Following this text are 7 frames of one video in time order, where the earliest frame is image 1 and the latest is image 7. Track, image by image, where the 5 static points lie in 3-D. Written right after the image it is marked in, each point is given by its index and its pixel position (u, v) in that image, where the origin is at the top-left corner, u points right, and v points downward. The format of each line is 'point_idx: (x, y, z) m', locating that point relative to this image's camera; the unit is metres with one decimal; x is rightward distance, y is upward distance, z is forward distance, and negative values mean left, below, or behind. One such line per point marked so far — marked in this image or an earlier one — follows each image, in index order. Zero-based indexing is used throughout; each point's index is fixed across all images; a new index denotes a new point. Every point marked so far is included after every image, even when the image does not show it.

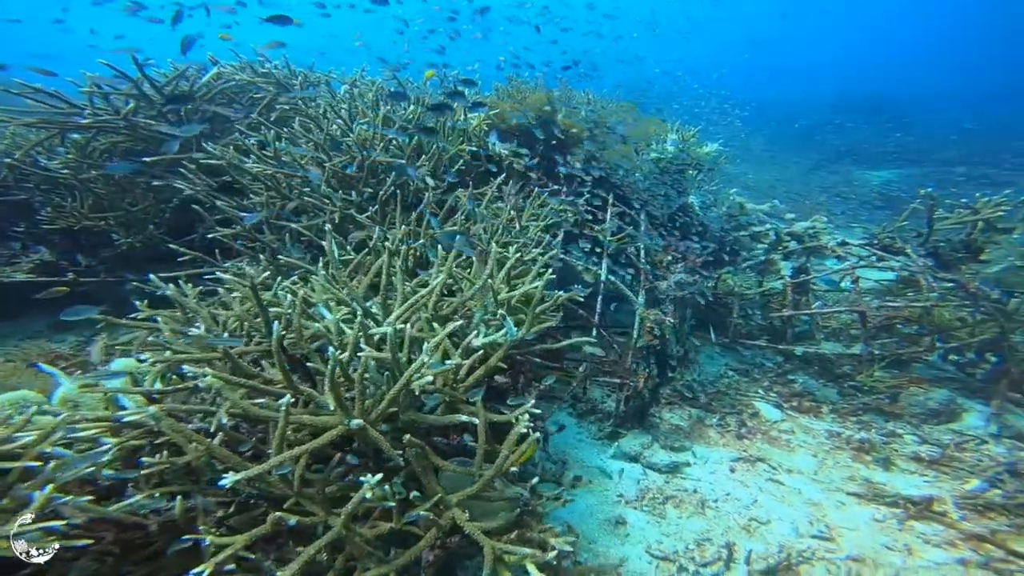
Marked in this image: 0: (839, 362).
0: (+3.1, -0.7, +4.5) m
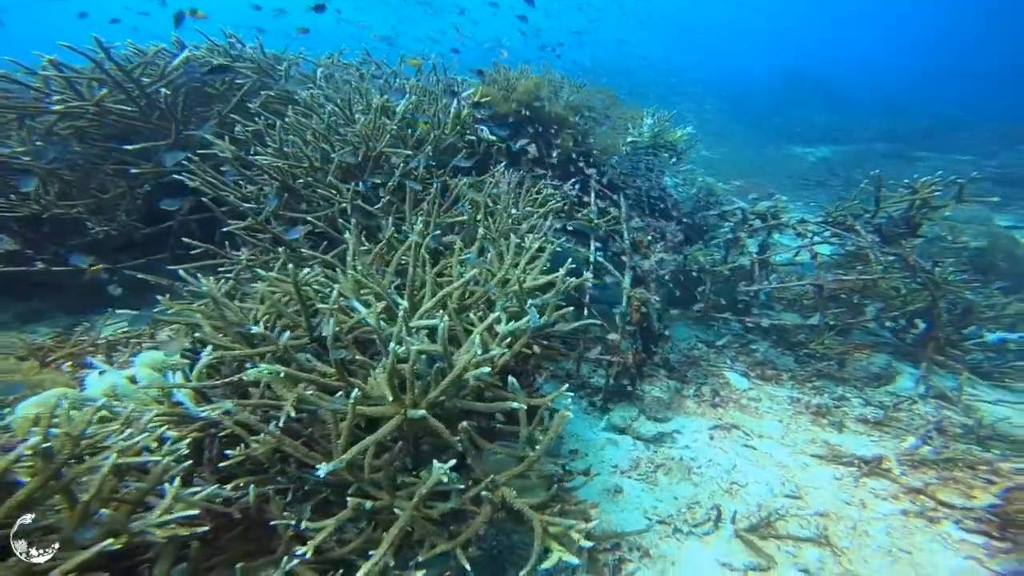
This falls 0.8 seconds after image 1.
0: (+2.9, -0.5, +4.9) m
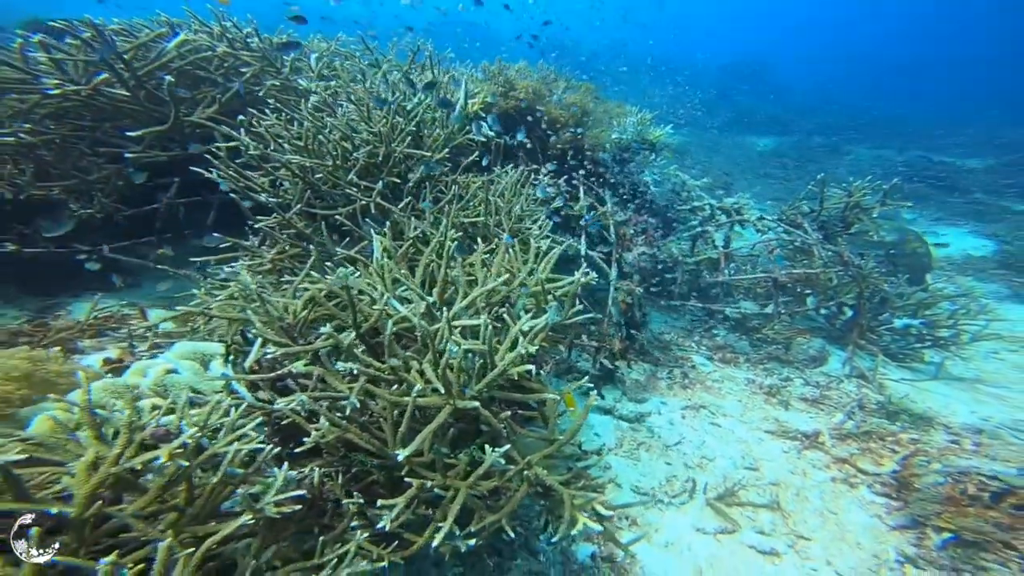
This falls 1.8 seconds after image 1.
0: (+2.8, -0.4, +5.4) m
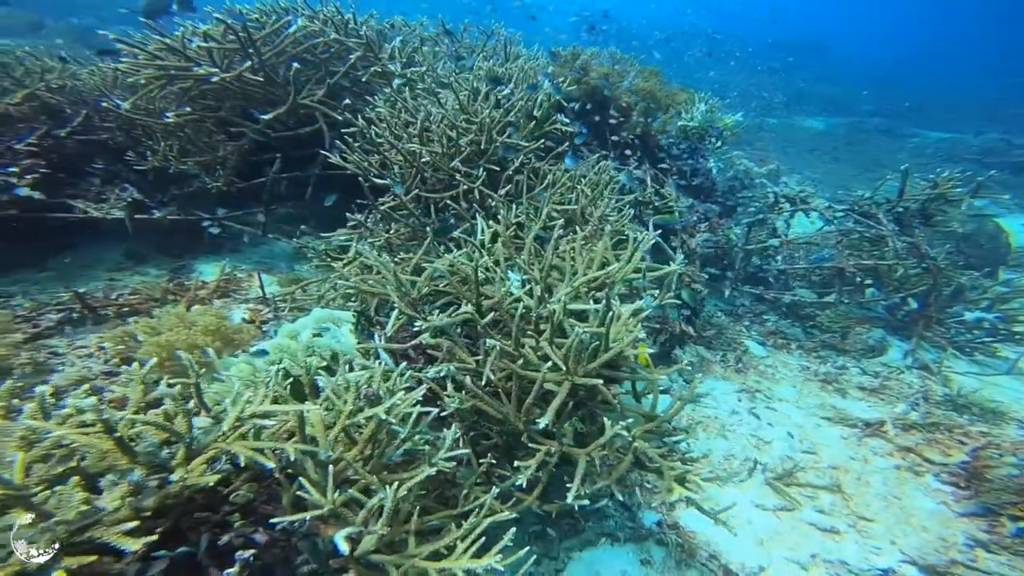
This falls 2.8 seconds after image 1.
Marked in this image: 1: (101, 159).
0: (+3.5, -0.2, +5.4) m
1: (-4.3, +1.4, +4.8) m
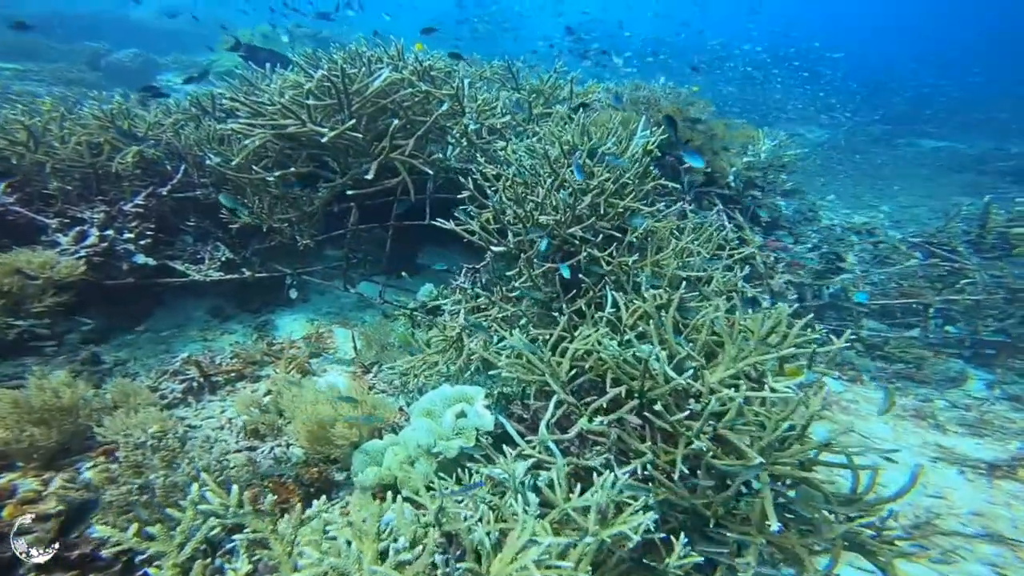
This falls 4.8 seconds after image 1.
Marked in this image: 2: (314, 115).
0: (+4.4, -0.6, +5.3) m
1: (-3.4, +0.7, +4.9) m
2: (-2.1, +1.7, +4.7) m
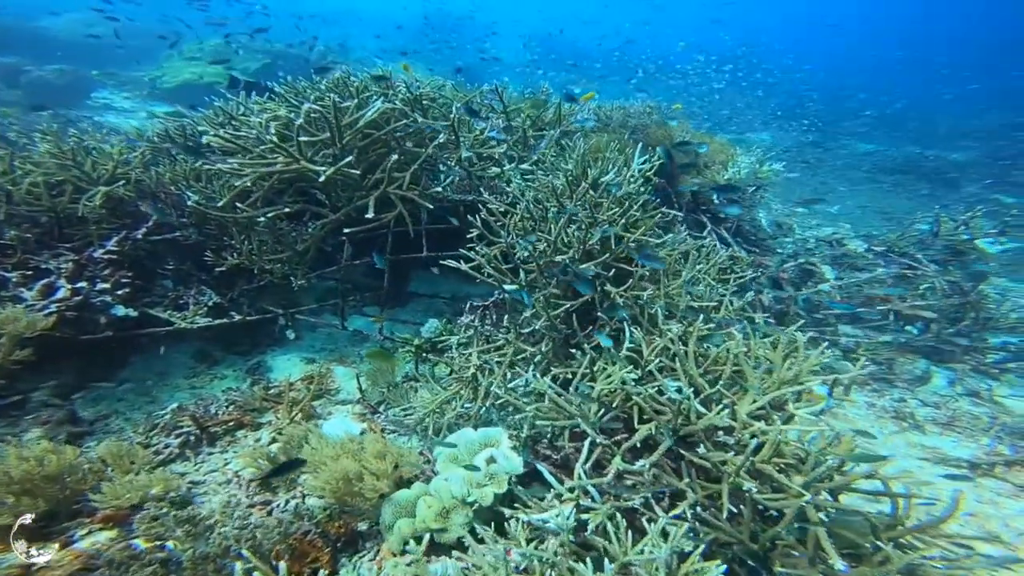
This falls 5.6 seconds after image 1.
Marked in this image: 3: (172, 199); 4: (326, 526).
0: (+4.4, -0.7, +5.6) m
1: (-3.4, +0.3, +4.7) m
2: (-2.1, +1.3, +4.6) m
3: (-3.5, +0.9, +4.7) m
4: (-1.1, -1.5, +2.8) m
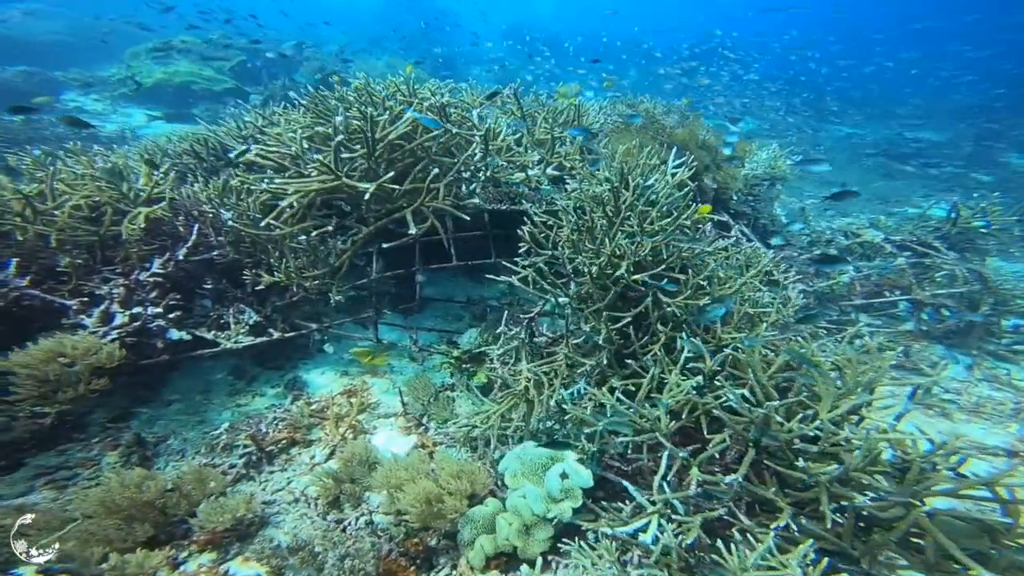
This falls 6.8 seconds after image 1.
0: (+4.7, -0.6, +5.8) m
1: (-3.0, +0.1, +4.6) m
2: (-1.8, +1.2, +4.5) m
3: (-3.1, +0.7, +4.6) m
4: (-0.7, -1.6, +2.8) m
